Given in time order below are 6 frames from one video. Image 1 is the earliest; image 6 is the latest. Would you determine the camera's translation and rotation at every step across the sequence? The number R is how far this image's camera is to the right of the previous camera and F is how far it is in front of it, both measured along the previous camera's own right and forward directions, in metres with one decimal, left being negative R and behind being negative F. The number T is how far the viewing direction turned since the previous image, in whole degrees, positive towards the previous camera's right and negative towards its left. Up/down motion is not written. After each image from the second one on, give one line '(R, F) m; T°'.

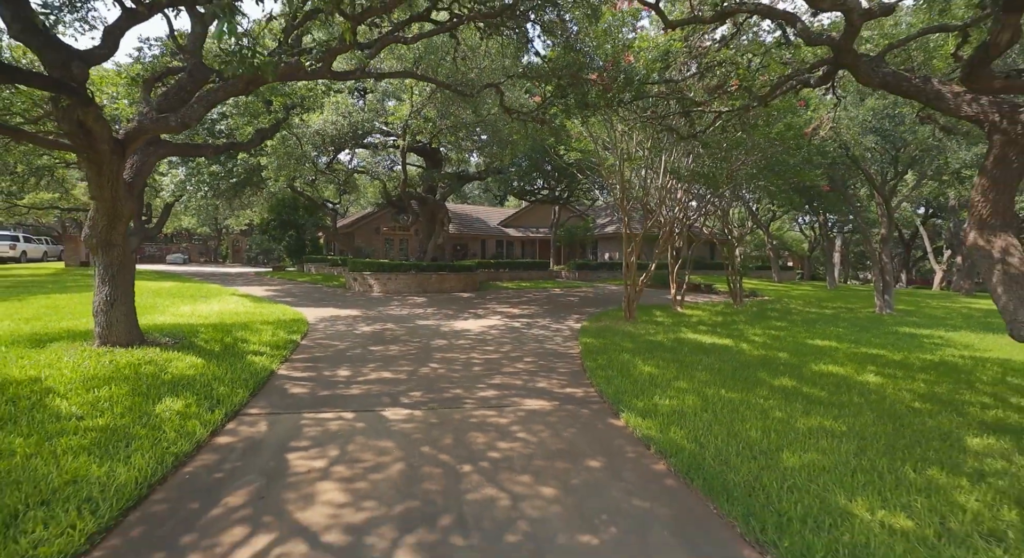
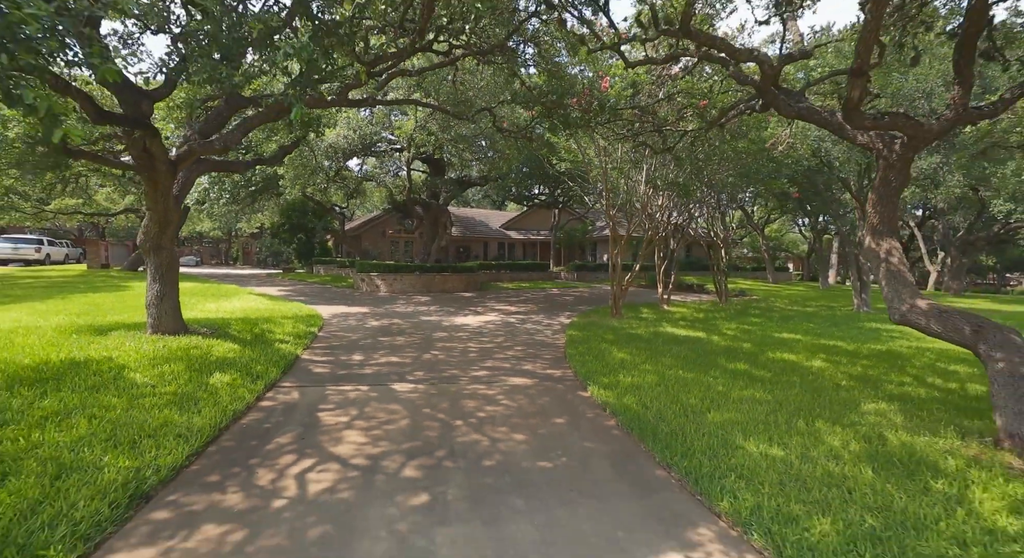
(+0.2, -1.1) m; -1°
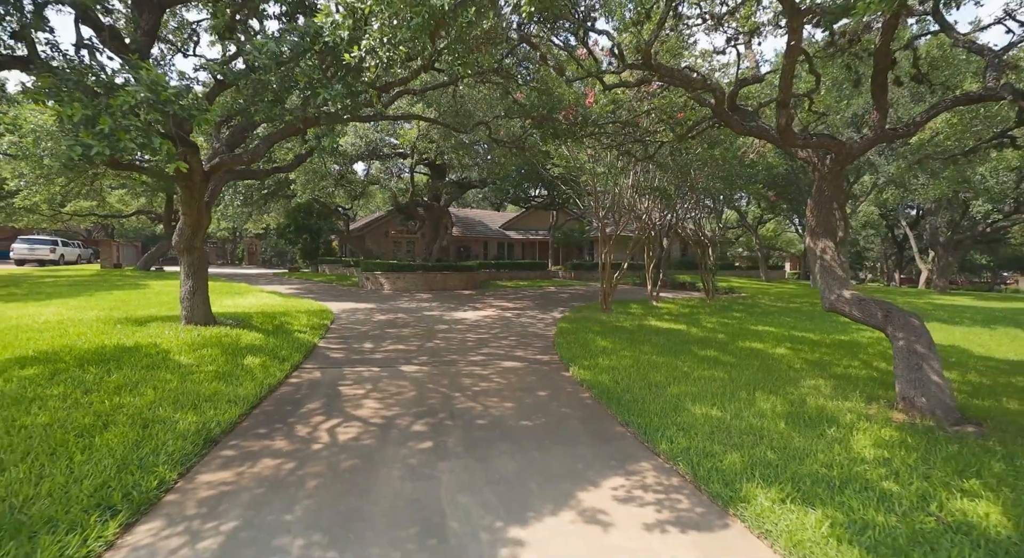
(+0.1, -1.0) m; 0°
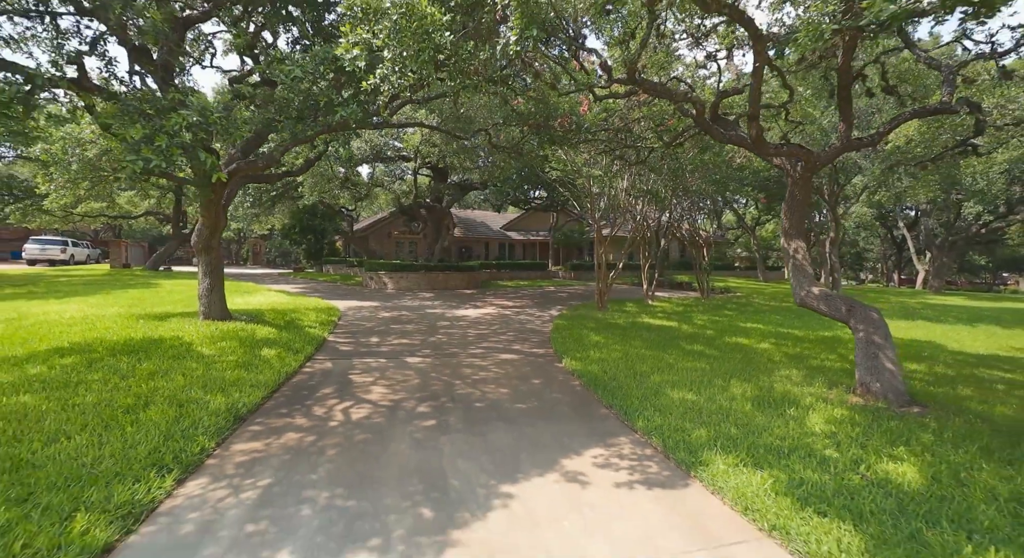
(+0.1, -0.5) m; 0°
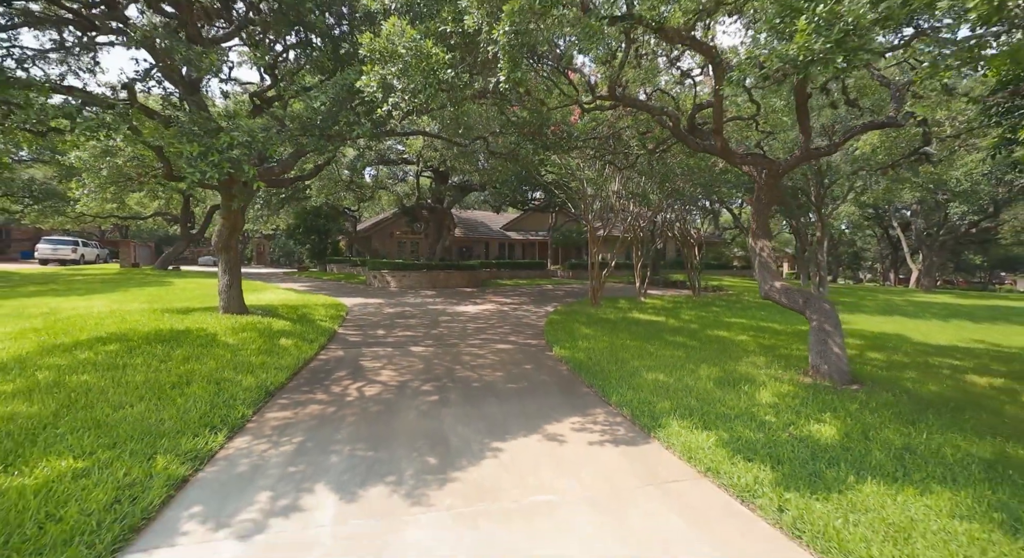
(+0.1, -0.8) m; 0°
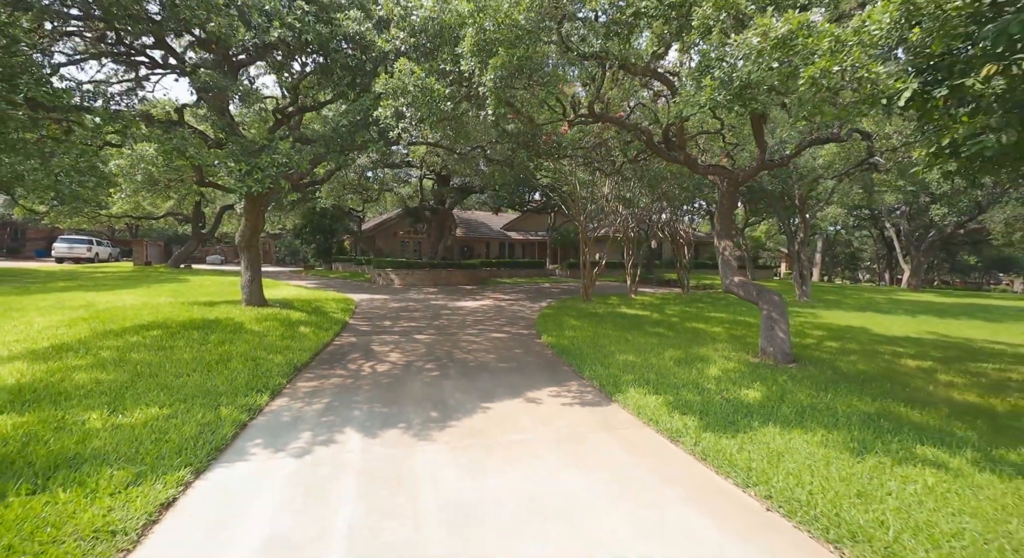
(+0.2, -1.0) m; 0°
